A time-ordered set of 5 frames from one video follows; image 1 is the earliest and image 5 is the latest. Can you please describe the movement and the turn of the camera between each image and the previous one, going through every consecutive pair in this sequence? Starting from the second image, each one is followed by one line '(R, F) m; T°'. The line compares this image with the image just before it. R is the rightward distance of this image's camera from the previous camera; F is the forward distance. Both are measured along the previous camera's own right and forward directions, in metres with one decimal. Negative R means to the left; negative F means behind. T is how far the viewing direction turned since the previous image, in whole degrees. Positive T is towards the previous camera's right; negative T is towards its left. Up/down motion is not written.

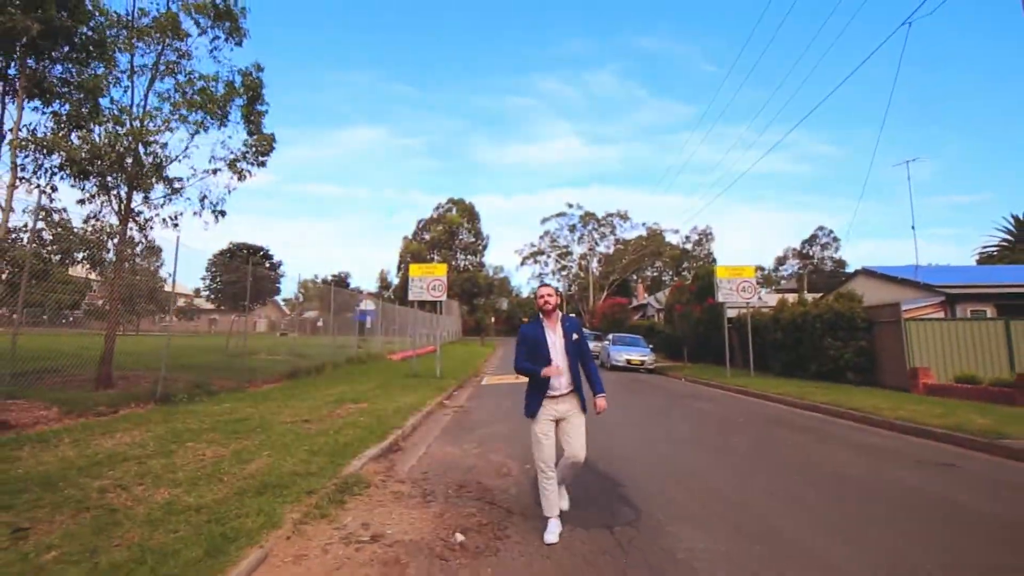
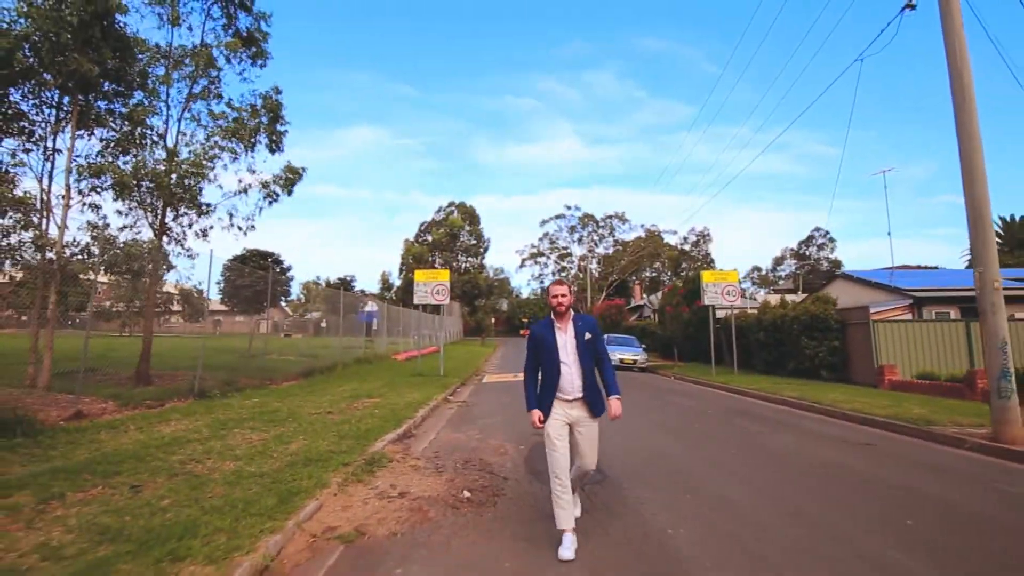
(+0.1, -1.3) m; 0°
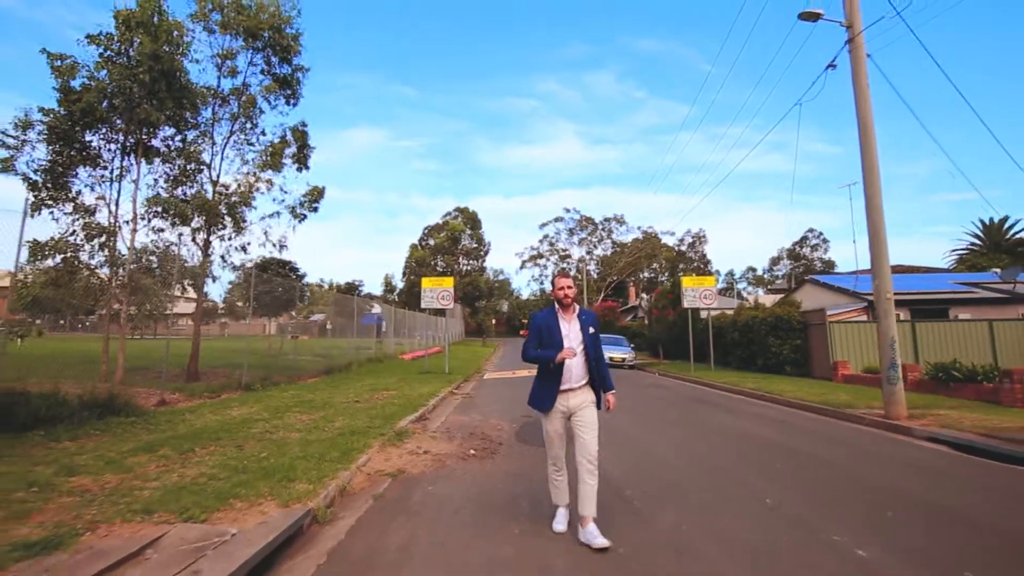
(+0.1, -2.2) m; 0°
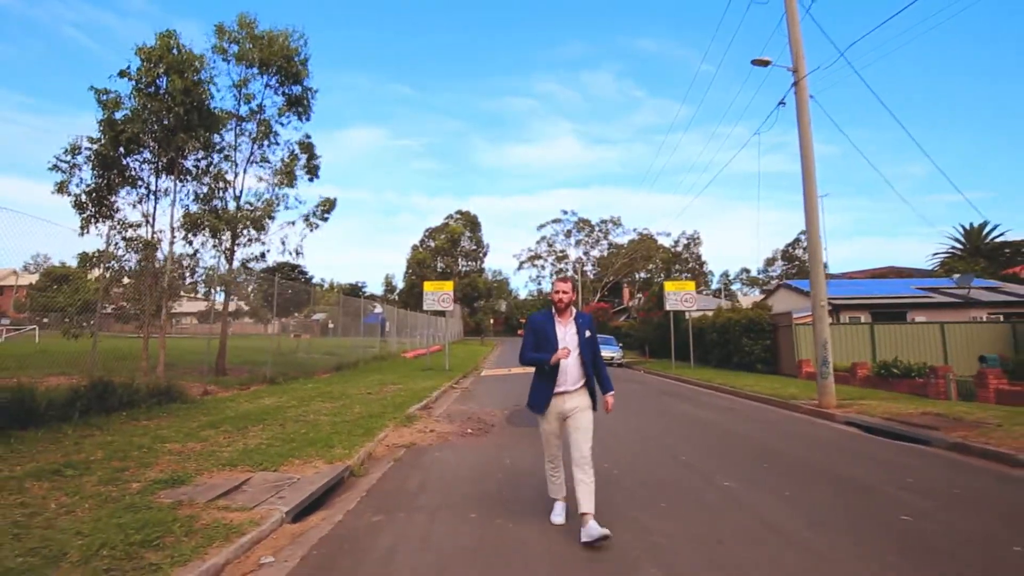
(+0.1, -1.9) m; 0°
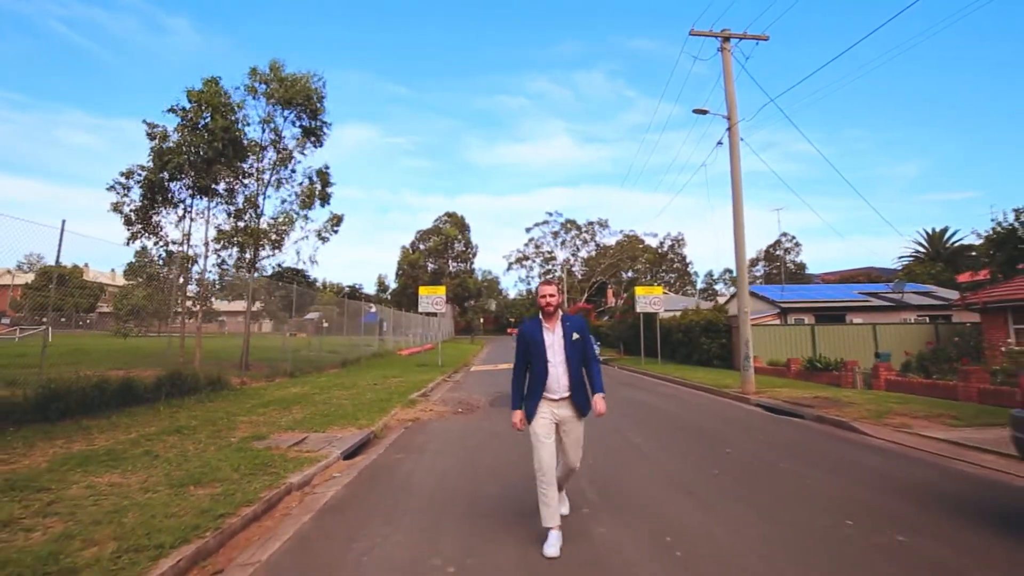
(+0.2, -2.9) m; +1°
